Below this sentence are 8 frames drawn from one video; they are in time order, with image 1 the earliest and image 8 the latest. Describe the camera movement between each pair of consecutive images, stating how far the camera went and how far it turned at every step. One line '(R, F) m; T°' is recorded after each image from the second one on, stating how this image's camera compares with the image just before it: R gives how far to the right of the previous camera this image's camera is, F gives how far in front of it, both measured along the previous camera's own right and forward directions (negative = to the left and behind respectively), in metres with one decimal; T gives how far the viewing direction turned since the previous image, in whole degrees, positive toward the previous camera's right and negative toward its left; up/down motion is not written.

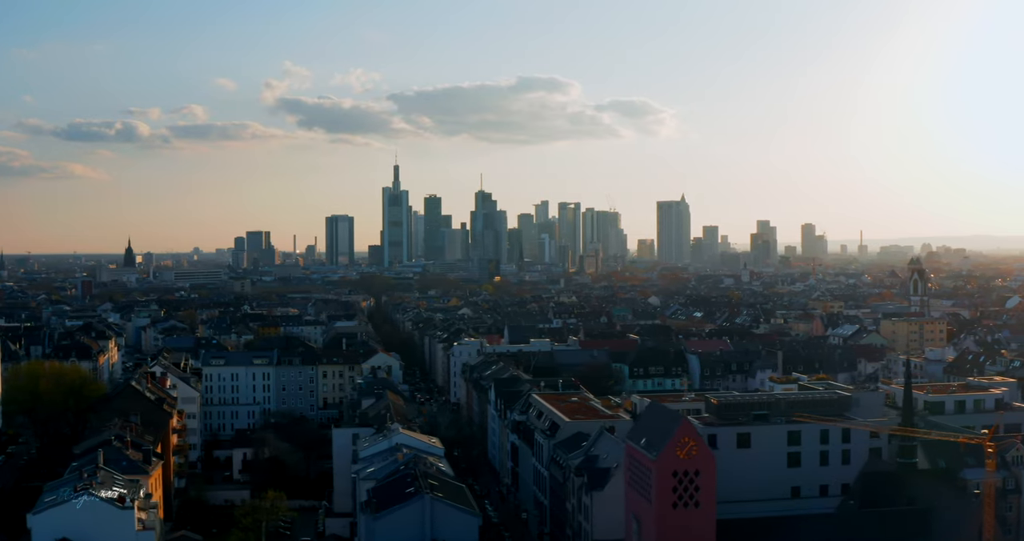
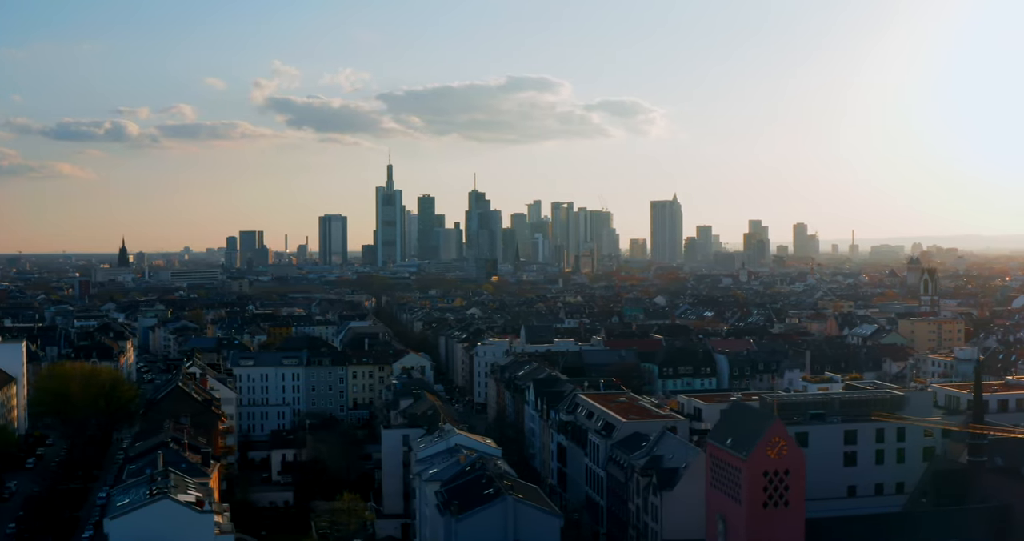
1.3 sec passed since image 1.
(-1.7, +0.1) m; +1°
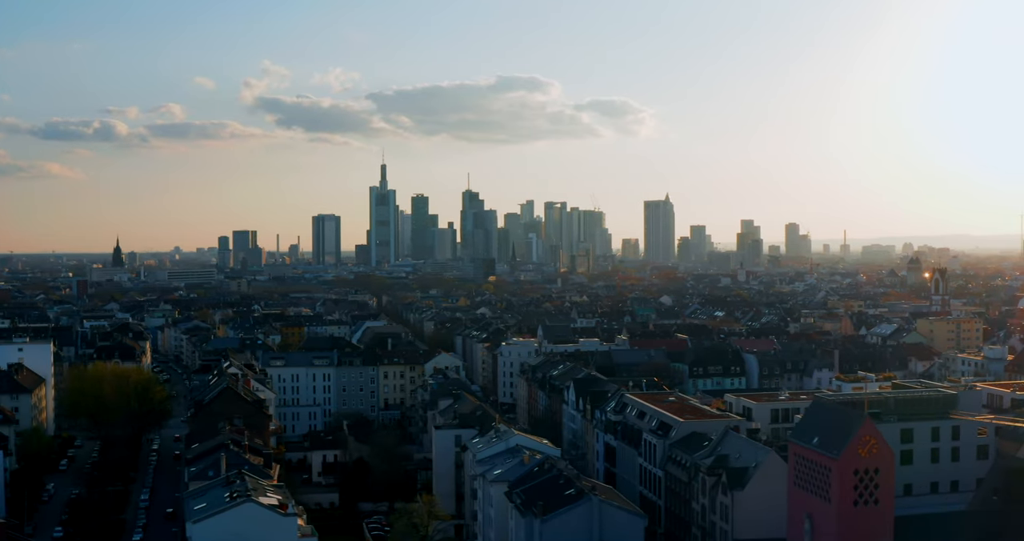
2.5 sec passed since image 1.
(-1.7, 0.0) m; +1°
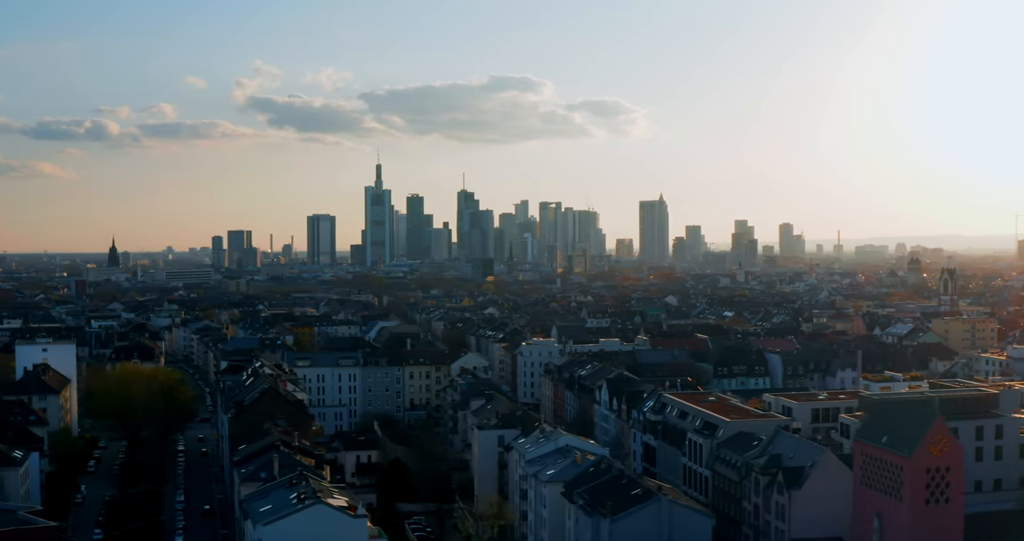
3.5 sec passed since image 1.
(-1.4, 0.0) m; 0°
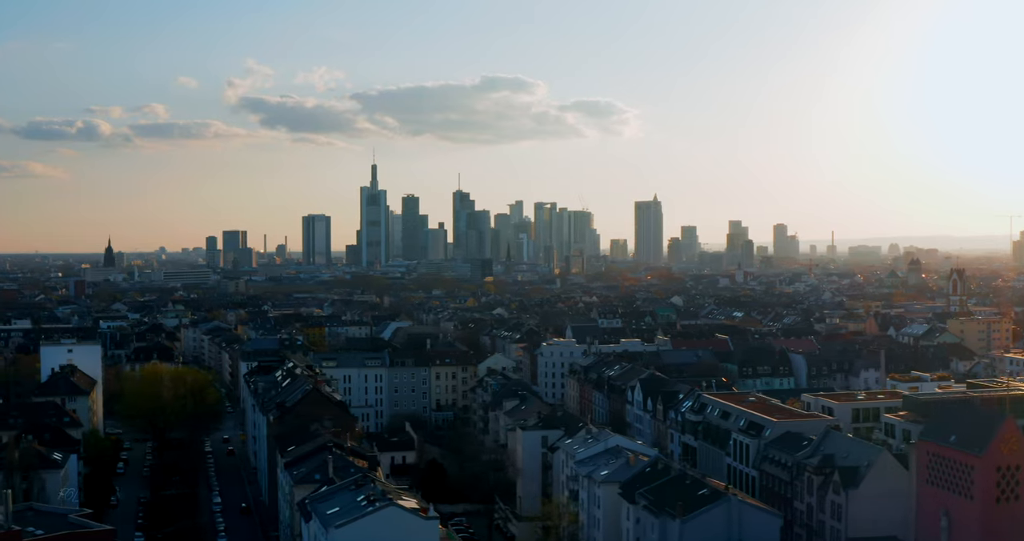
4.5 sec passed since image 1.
(-1.4, 0.0) m; 0°
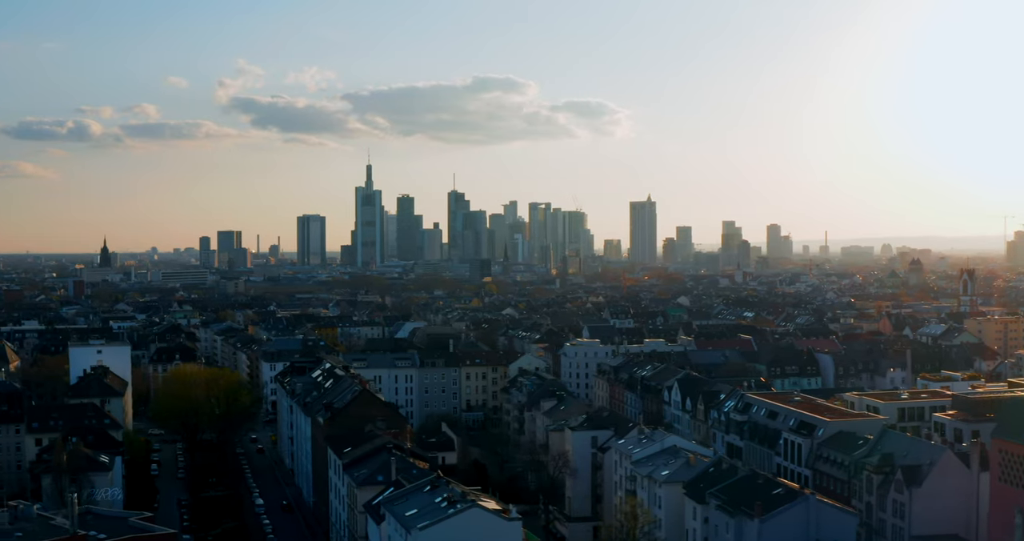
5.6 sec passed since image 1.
(-1.6, 0.0) m; 0°
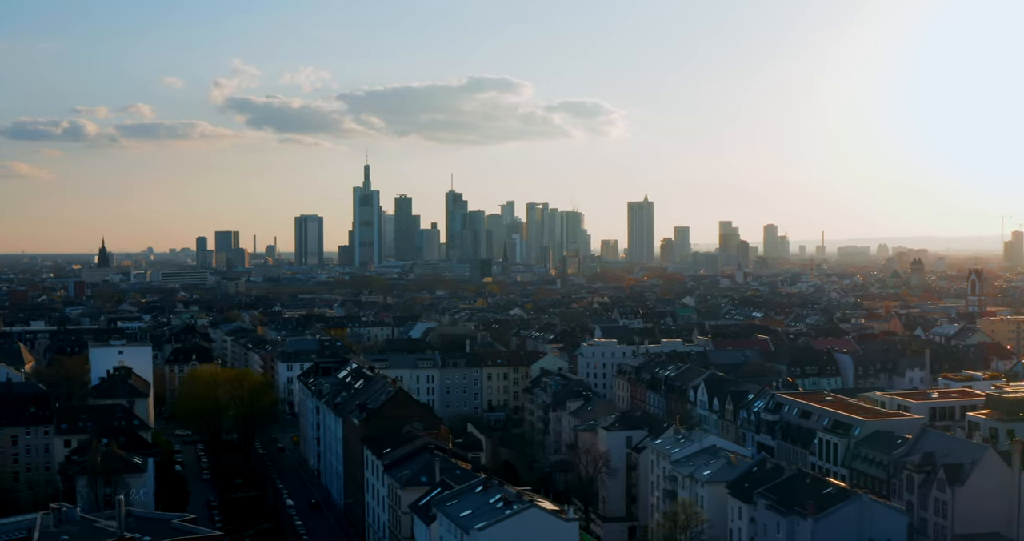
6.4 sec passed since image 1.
(-1.1, 0.0) m; 0°
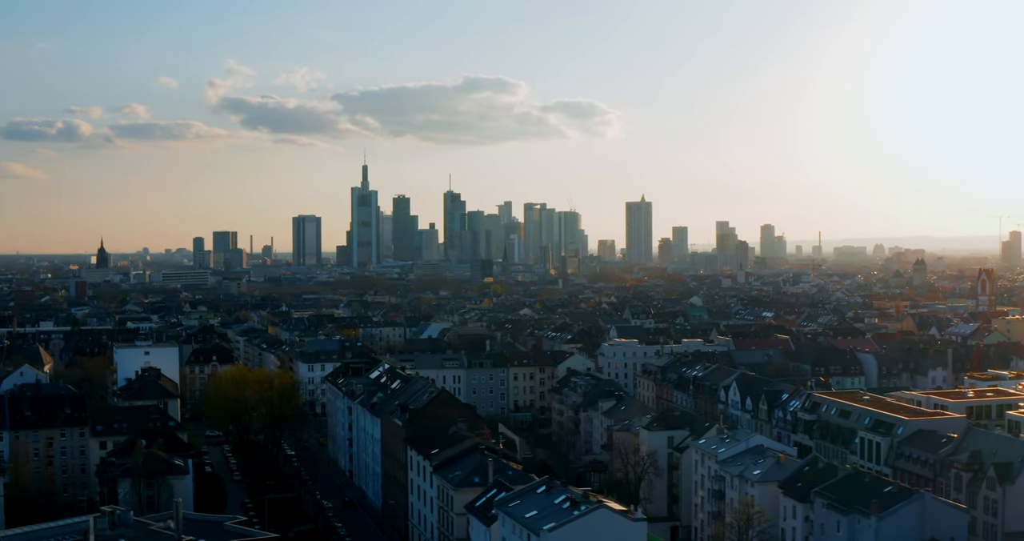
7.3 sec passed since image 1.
(-1.3, -0.1) m; 0°
